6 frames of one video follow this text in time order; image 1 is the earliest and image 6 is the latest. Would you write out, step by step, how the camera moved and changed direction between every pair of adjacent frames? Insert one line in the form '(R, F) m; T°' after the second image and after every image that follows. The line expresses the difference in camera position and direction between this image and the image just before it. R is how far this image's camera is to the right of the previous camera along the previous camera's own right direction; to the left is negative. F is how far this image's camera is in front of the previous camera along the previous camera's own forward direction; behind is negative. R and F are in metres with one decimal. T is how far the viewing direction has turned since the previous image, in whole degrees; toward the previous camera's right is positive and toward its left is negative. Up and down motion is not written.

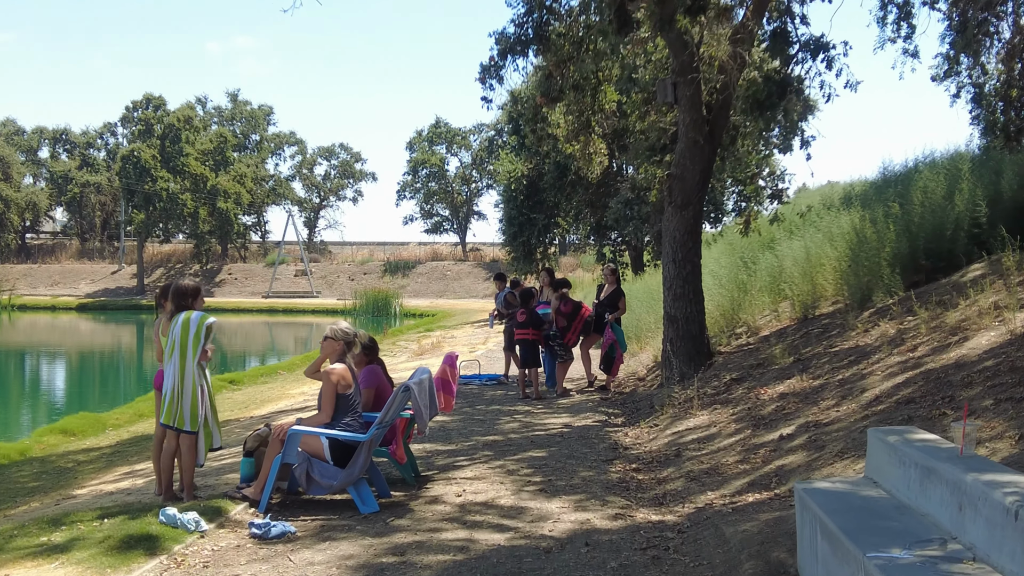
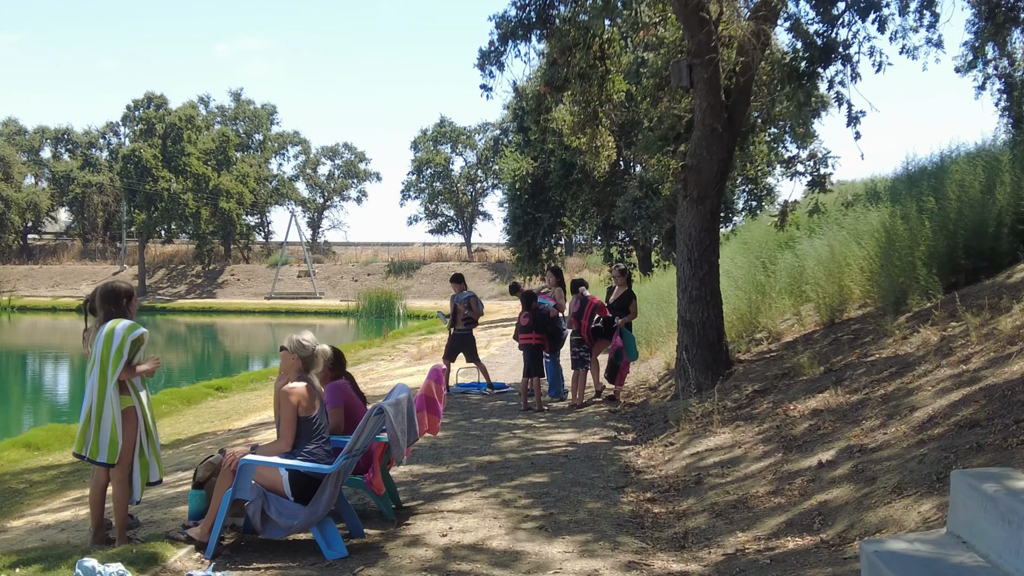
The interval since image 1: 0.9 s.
(+0.1, +1.0) m; 0°
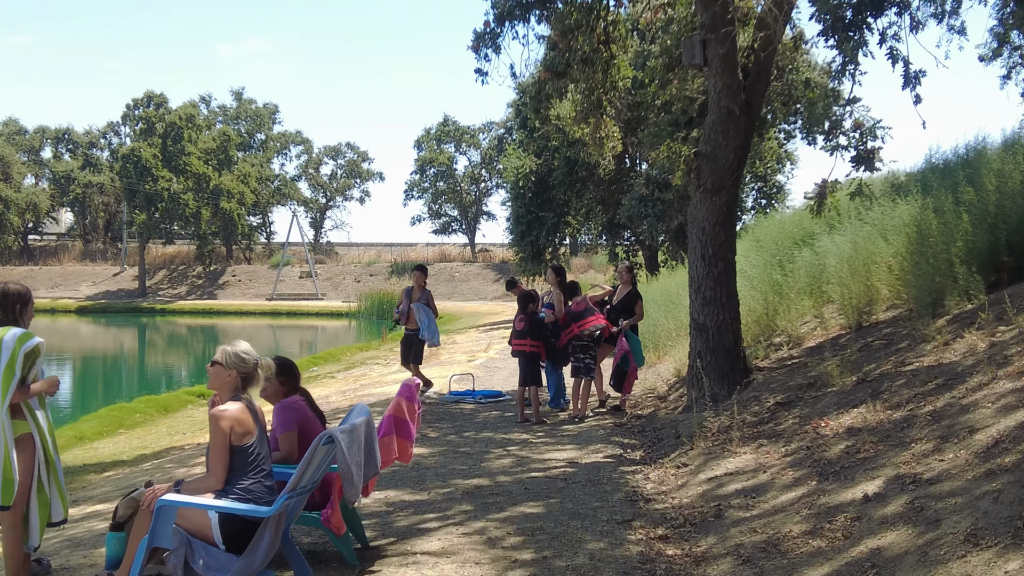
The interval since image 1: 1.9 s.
(+0.1, +1.0) m; 0°
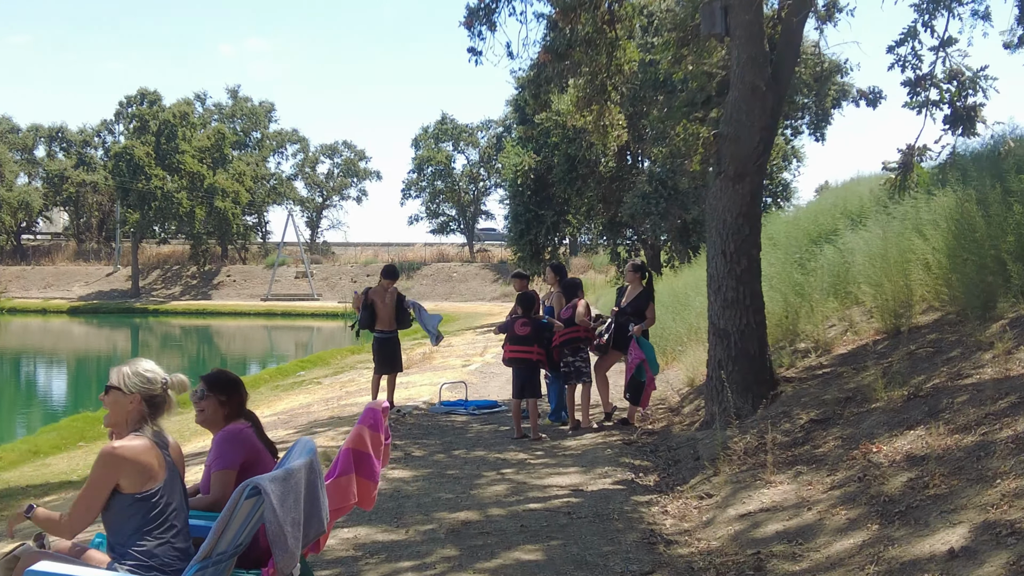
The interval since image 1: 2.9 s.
(0.0, +1.1) m; 0°
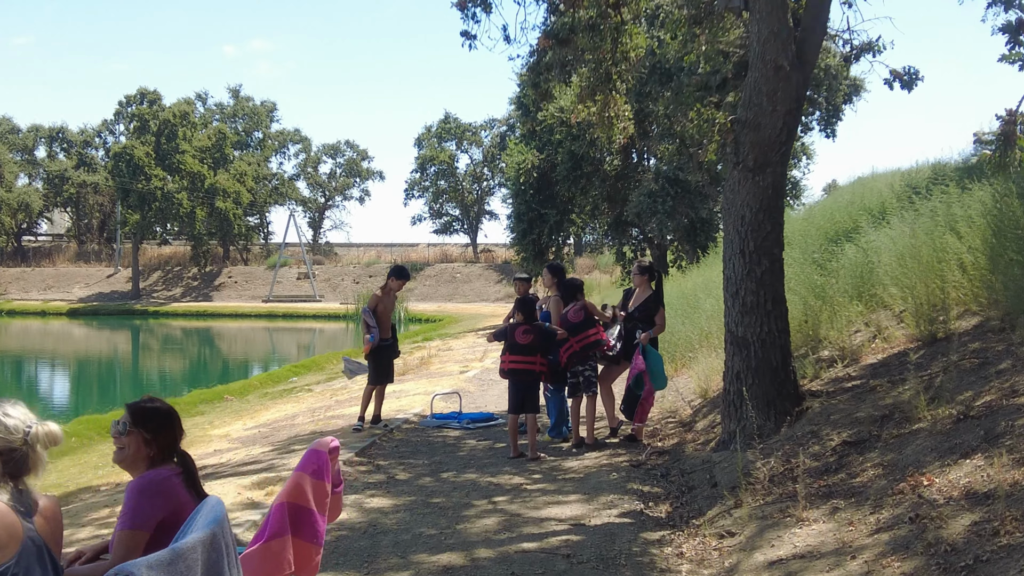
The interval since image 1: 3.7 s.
(+0.1, +0.8) m; 0°
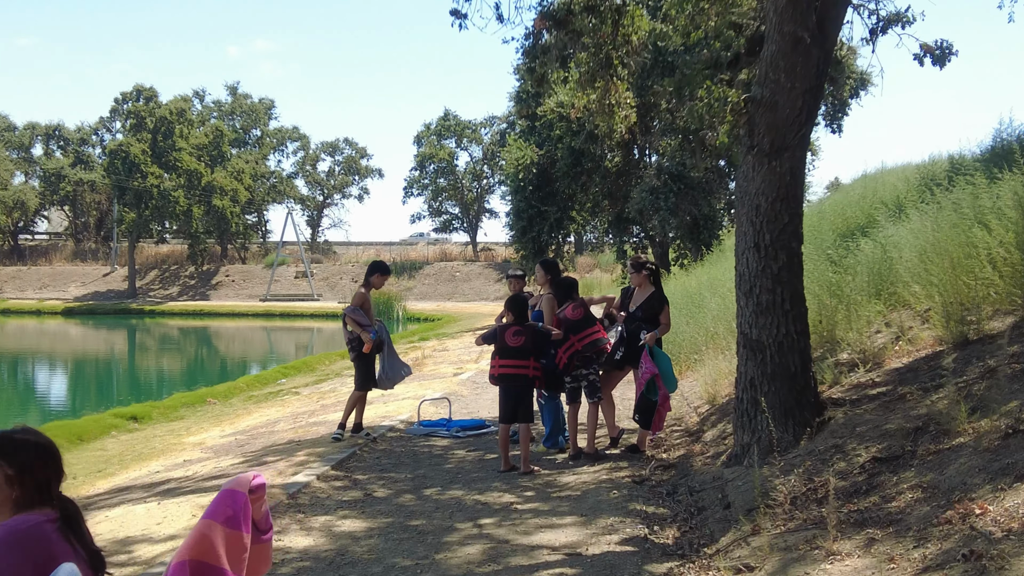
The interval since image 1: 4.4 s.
(+0.1, +0.7) m; 0°
